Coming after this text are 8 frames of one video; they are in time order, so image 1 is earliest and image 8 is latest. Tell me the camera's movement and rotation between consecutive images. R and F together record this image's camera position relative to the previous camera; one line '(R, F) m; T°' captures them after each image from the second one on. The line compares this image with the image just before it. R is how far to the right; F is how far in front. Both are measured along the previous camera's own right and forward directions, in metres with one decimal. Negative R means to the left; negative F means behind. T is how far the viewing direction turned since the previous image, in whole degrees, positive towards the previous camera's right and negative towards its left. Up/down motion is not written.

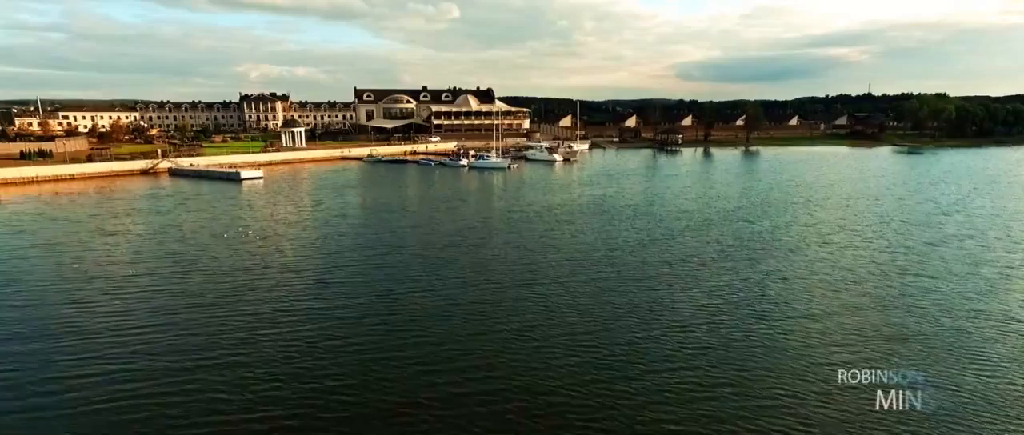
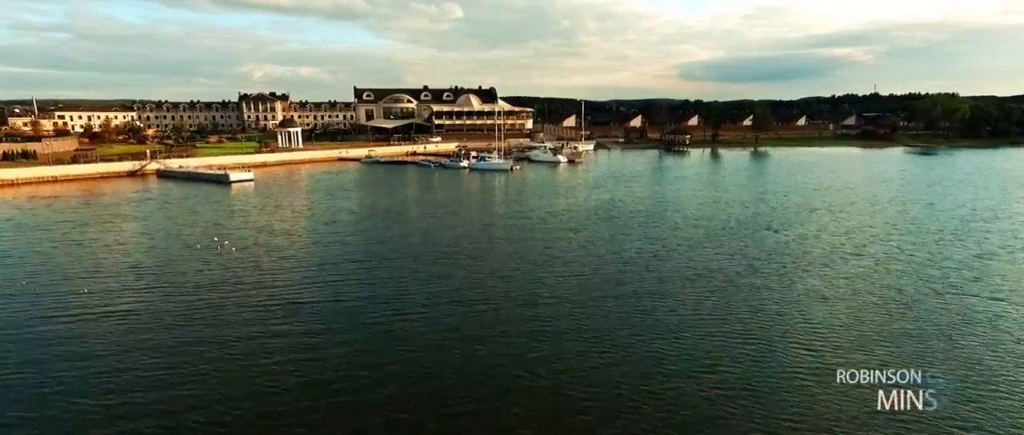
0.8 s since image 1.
(0.0, +3.0) m; 0°
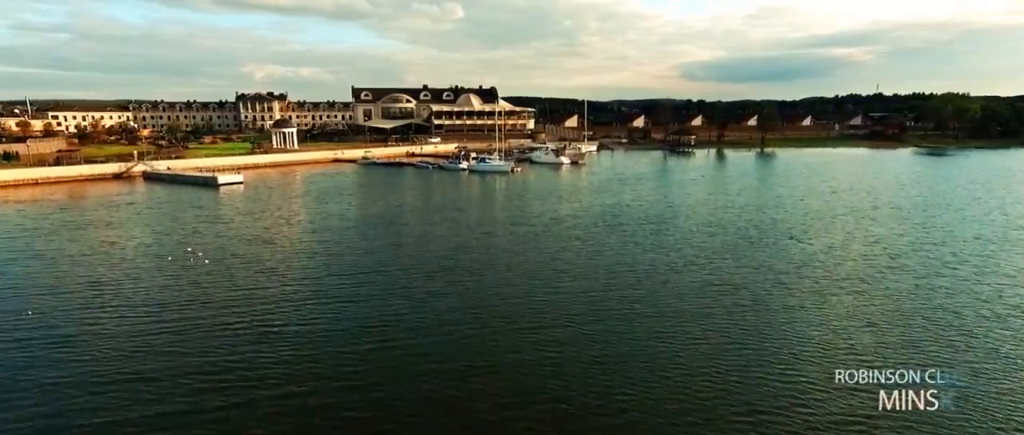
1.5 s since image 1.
(0.0, +2.7) m; 0°
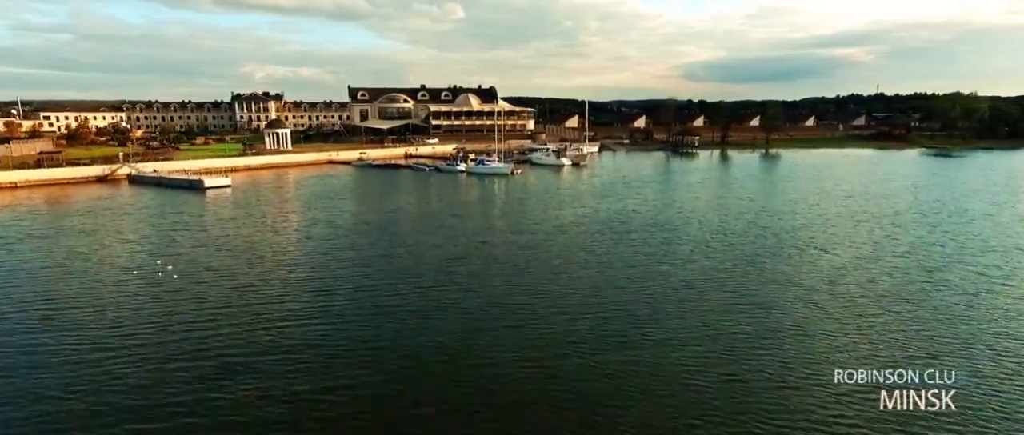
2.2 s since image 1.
(0.0, +2.5) m; 0°
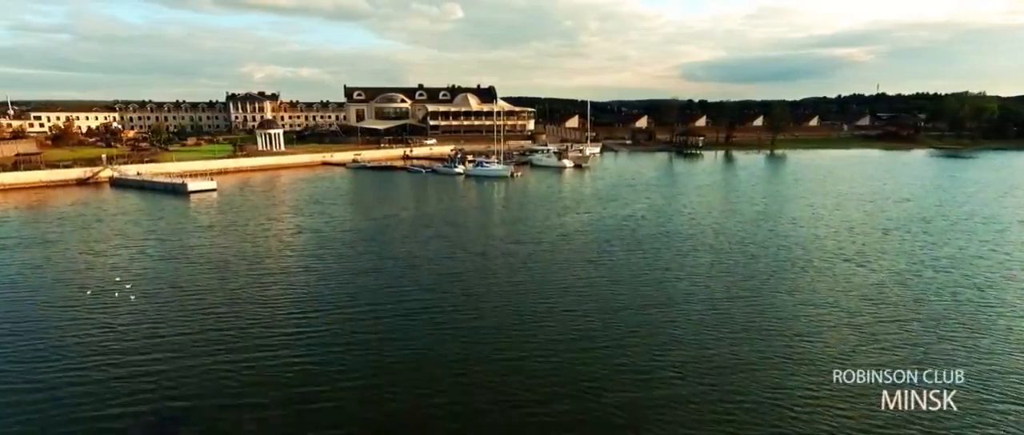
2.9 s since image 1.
(0.0, +2.7) m; 0°
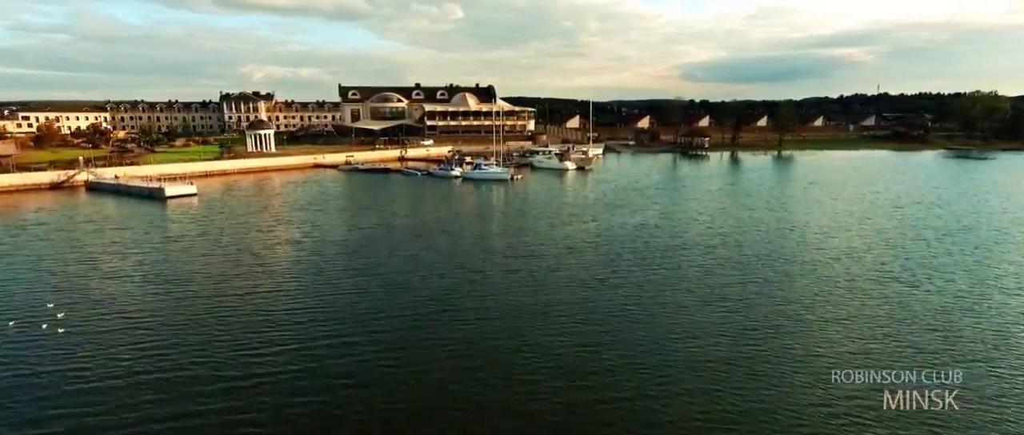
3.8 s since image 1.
(0.0, +3.4) m; 0°
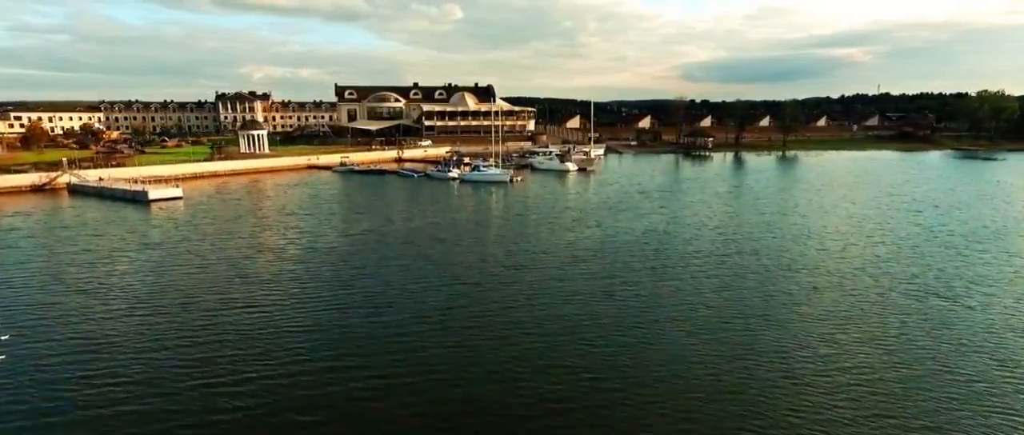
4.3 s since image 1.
(0.0, +2.1) m; 0°
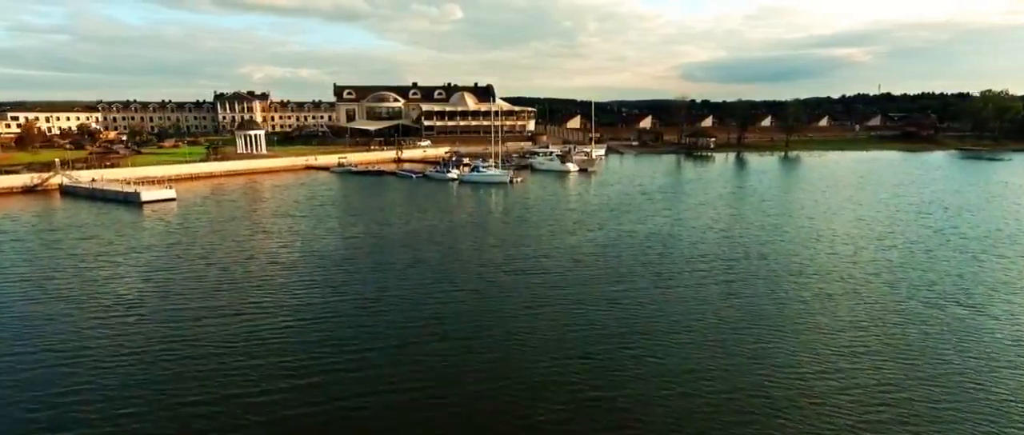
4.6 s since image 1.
(0.0, +1.0) m; 0°
